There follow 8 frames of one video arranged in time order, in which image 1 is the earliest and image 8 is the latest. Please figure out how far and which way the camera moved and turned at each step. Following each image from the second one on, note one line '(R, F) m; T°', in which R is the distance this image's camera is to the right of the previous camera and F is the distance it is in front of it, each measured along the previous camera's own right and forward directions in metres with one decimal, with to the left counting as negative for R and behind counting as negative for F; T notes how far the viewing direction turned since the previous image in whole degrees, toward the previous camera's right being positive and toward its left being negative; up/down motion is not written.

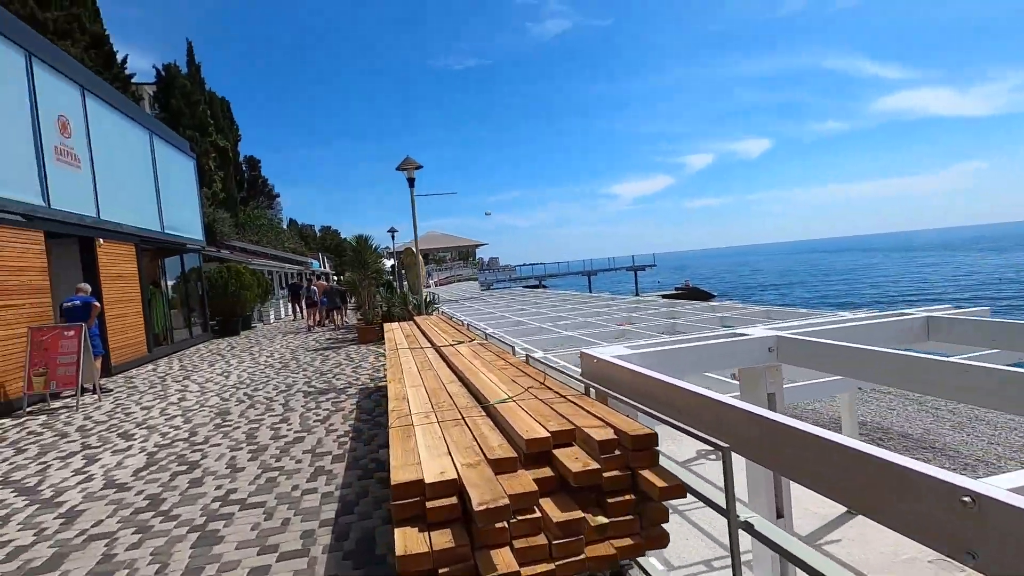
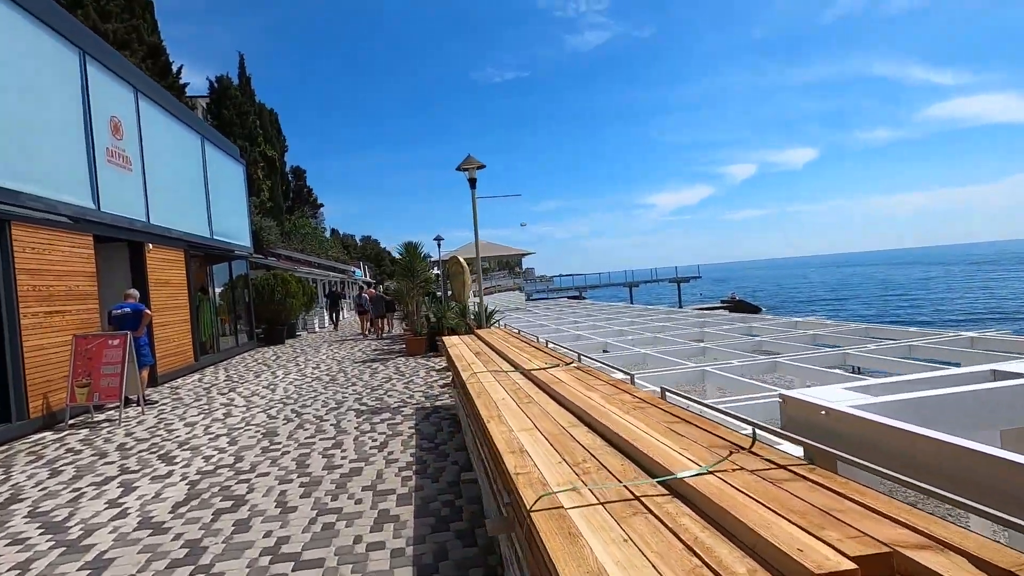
(-0.5, +0.8) m; -4°
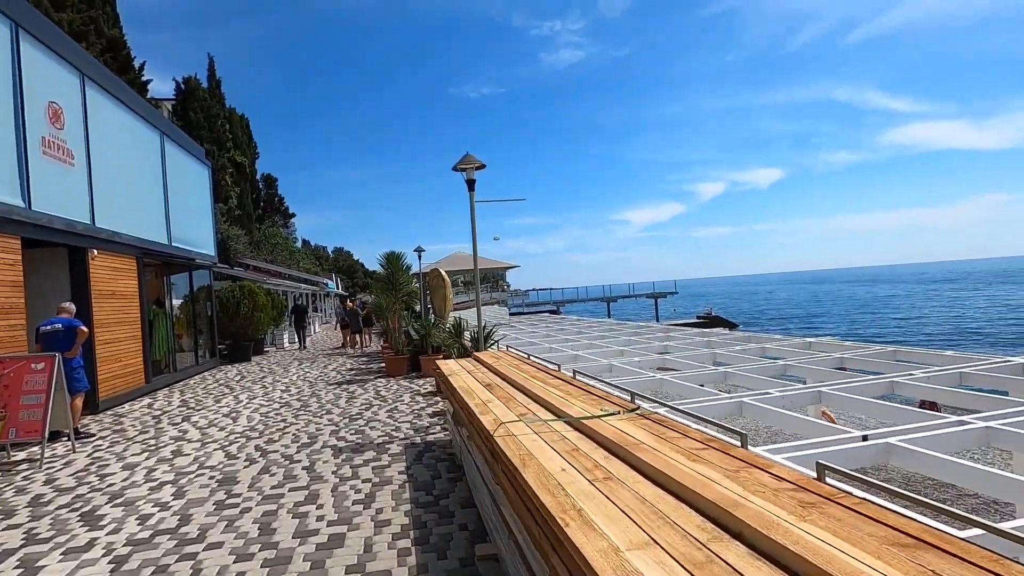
(-0.4, +1.0) m; +3°
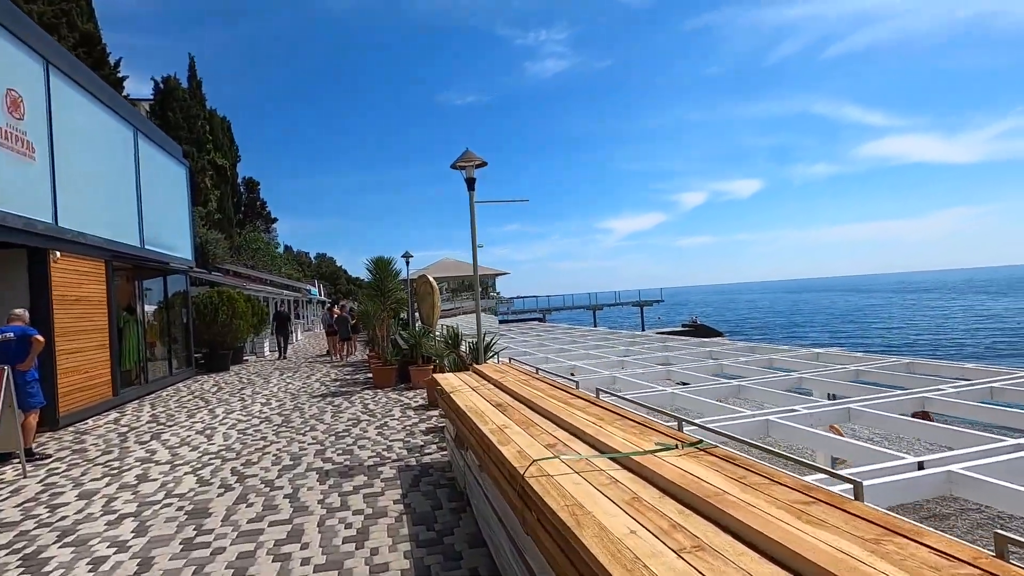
(-0.2, +0.5) m; +2°
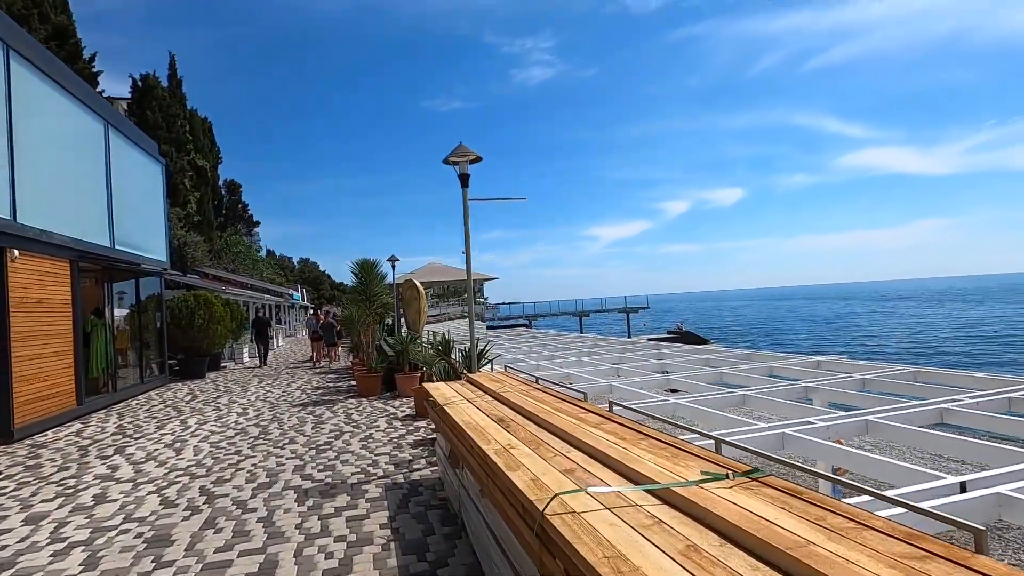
(-0.1, +0.4) m; +2°
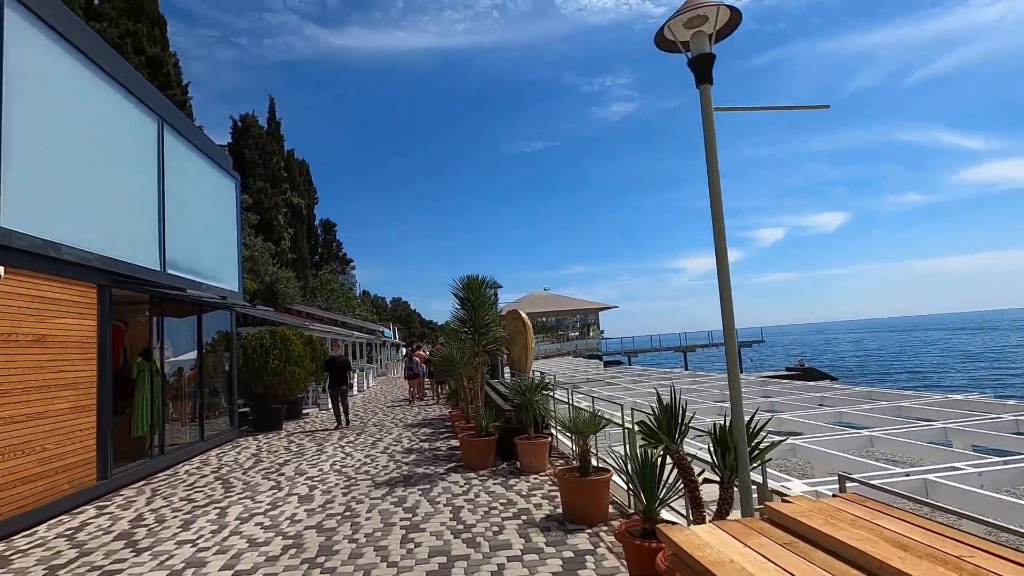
(-1.2, +3.3) m; -9°
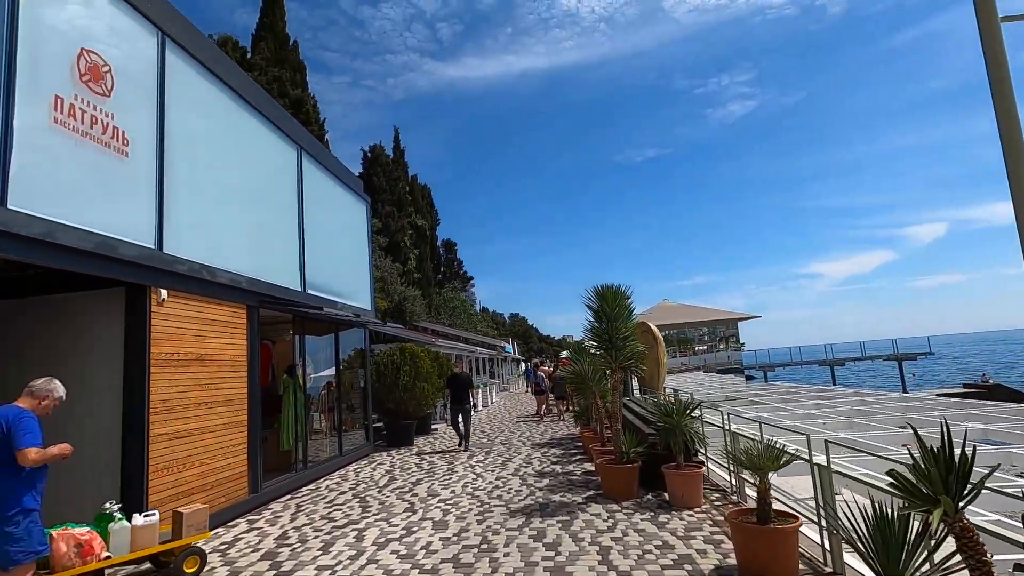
(-0.3, +0.6) m; -12°
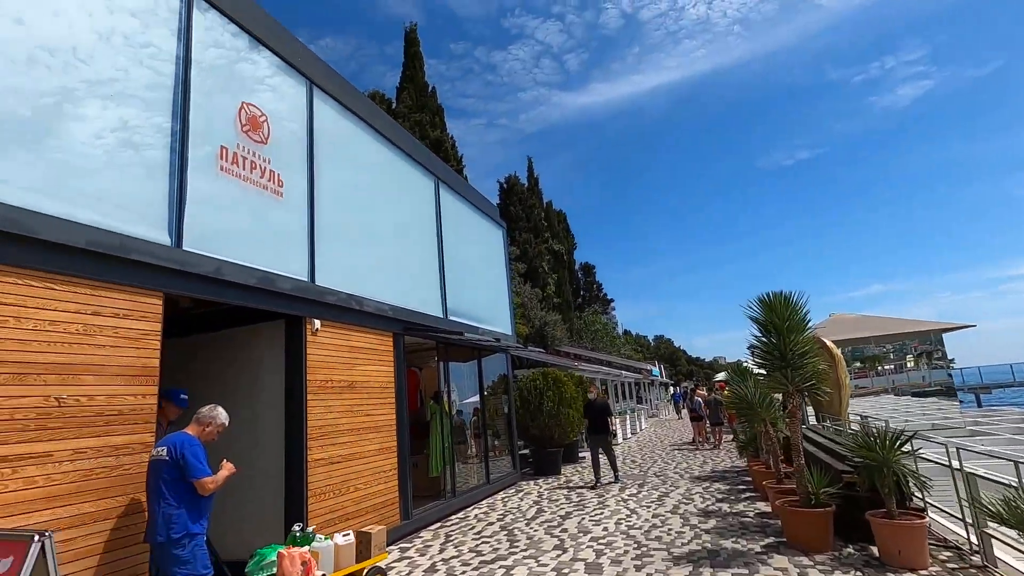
(-0.1, +0.5) m; -15°
